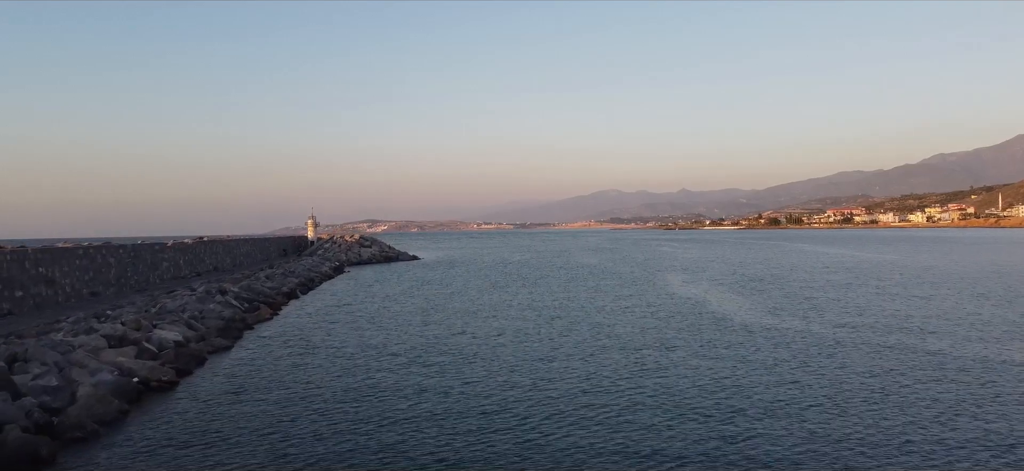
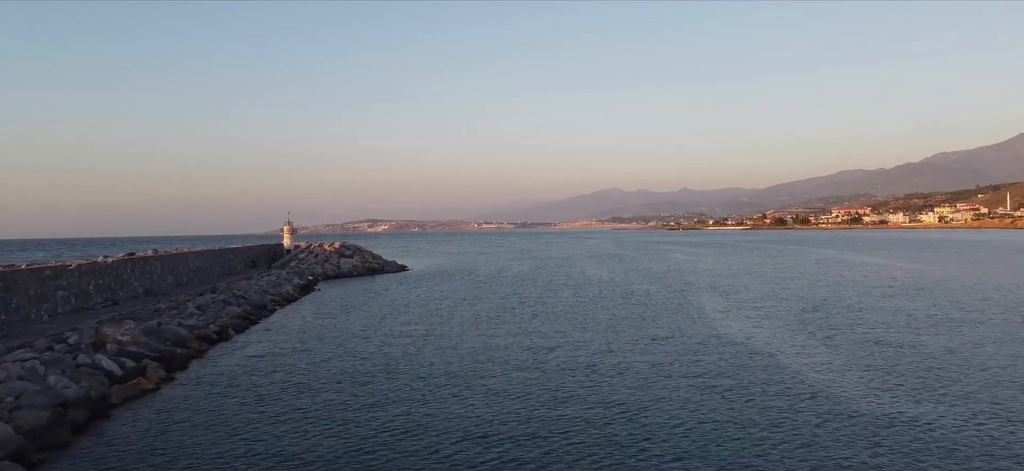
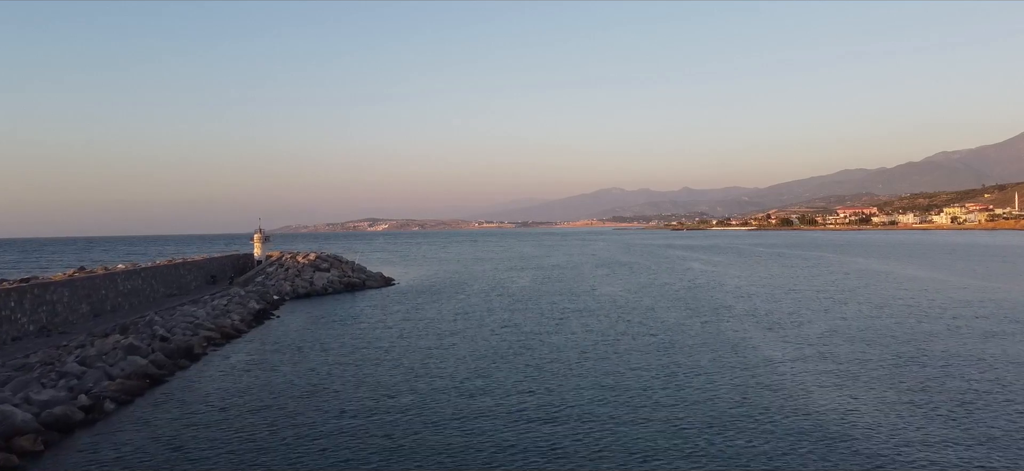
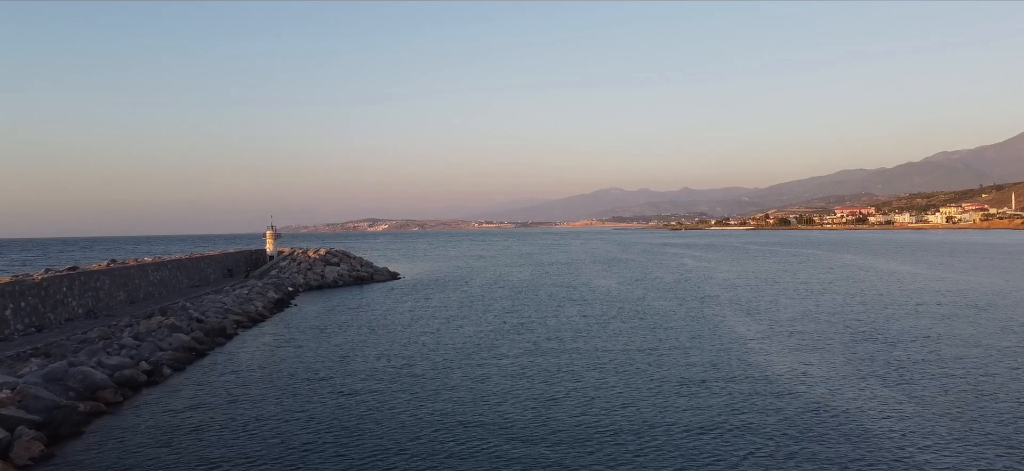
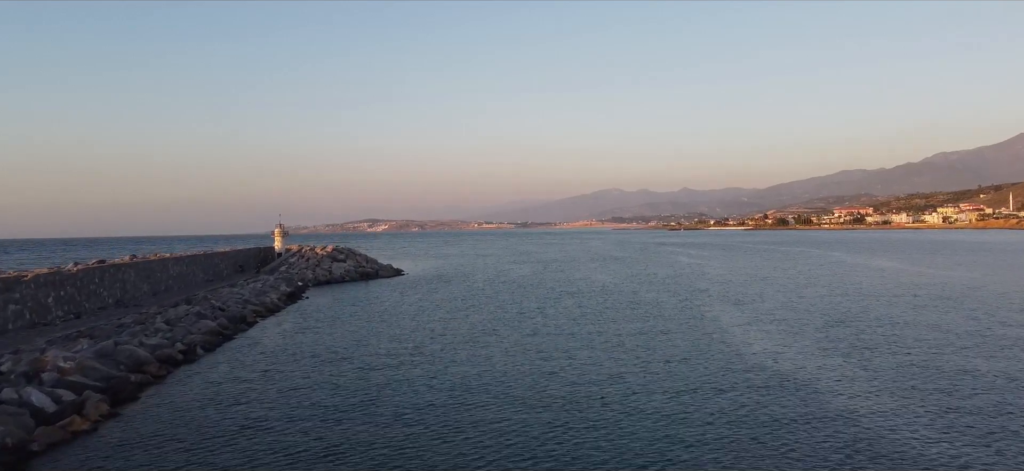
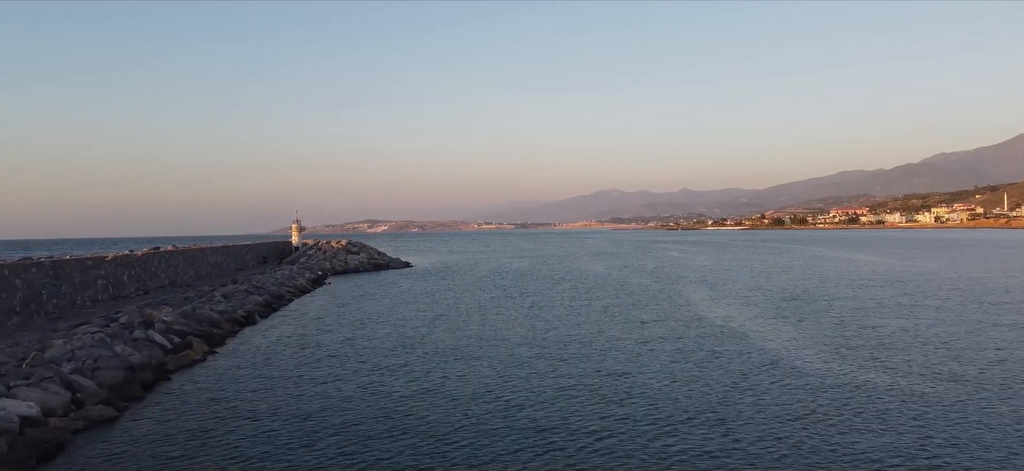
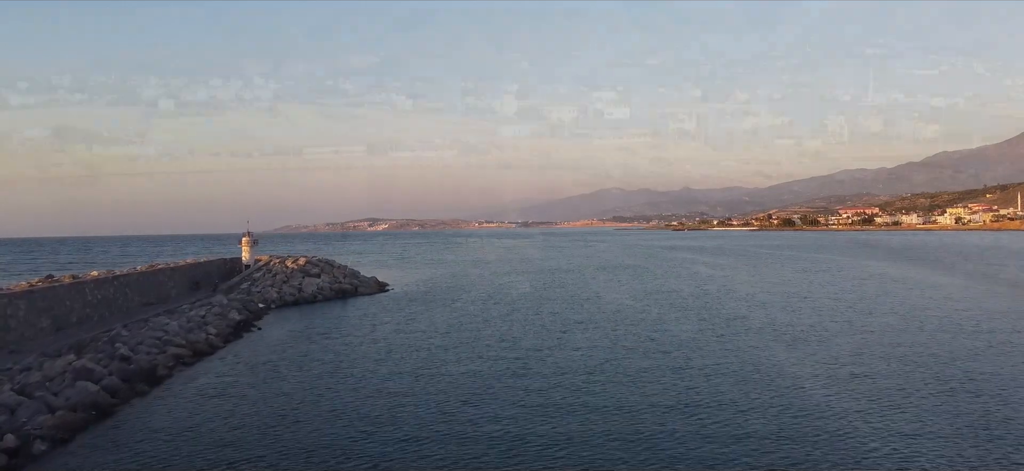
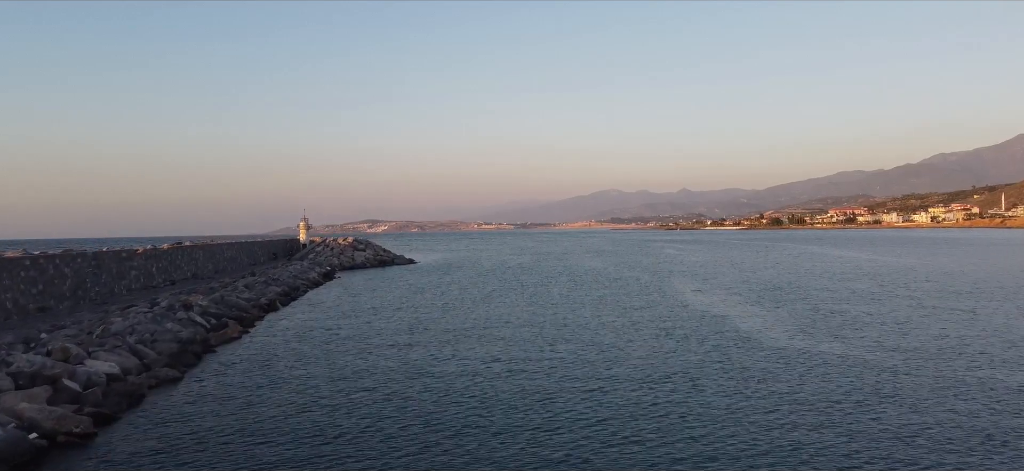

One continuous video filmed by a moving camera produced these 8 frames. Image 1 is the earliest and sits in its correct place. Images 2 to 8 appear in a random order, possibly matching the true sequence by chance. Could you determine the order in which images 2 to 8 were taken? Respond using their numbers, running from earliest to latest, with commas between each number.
8, 6, 2, 5, 4, 3, 7
